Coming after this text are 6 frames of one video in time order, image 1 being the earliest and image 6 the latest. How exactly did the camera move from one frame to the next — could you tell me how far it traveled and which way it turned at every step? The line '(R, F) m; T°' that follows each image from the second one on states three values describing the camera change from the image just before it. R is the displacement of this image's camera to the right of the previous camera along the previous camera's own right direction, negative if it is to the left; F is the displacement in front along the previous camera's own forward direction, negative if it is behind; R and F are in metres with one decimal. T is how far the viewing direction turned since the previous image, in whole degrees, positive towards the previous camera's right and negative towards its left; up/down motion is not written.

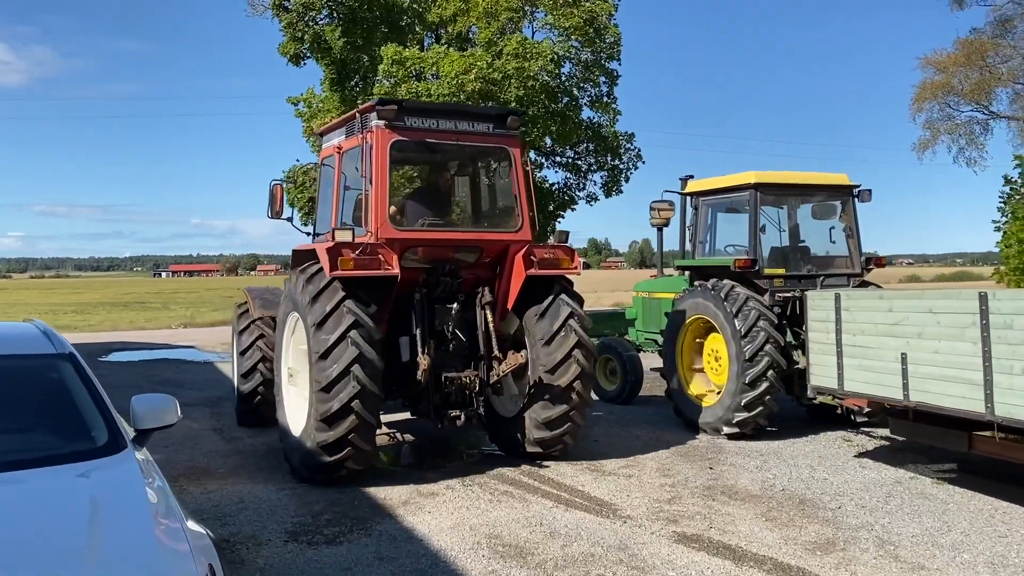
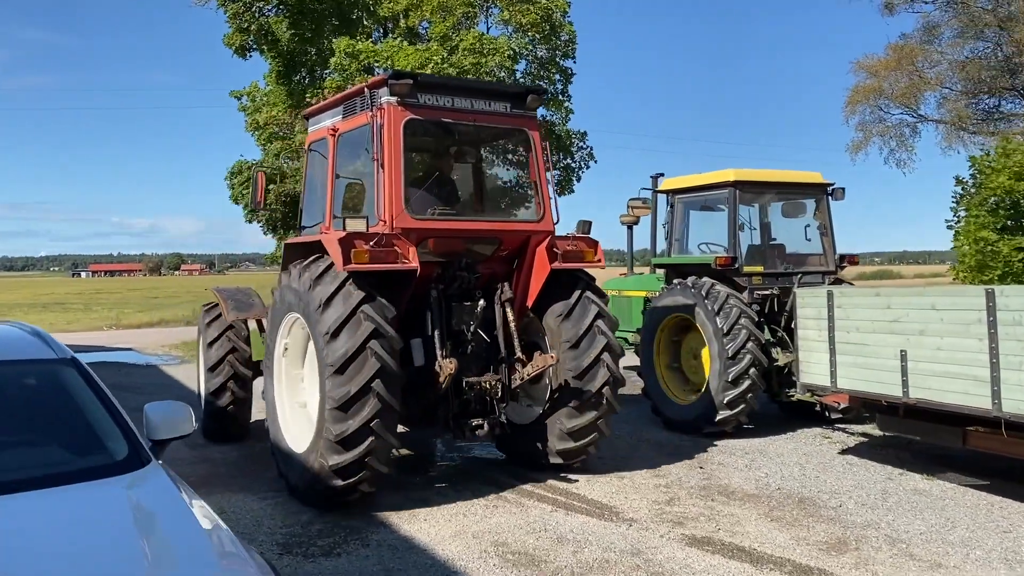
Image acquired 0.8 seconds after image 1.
(+1.5, -0.4) m; -14°
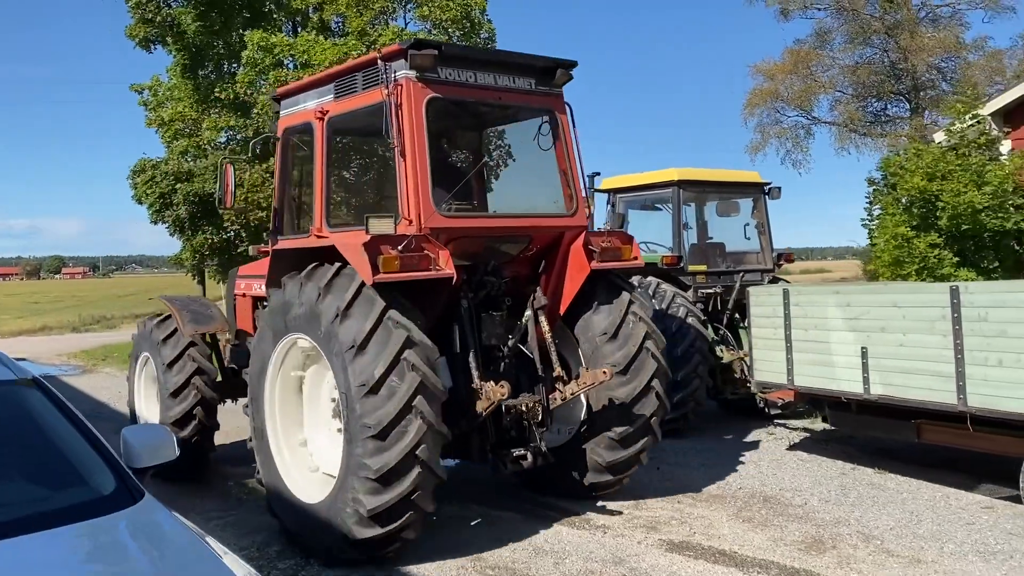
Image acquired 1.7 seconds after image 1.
(-0.4, +0.2) m; +7°
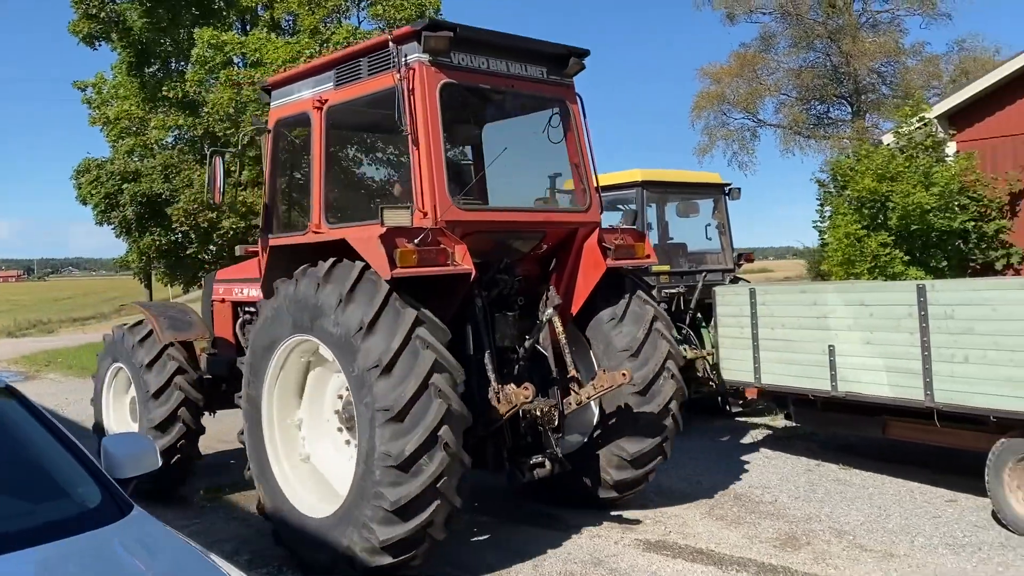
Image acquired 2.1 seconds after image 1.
(-0.2, 0.0) m; +3°
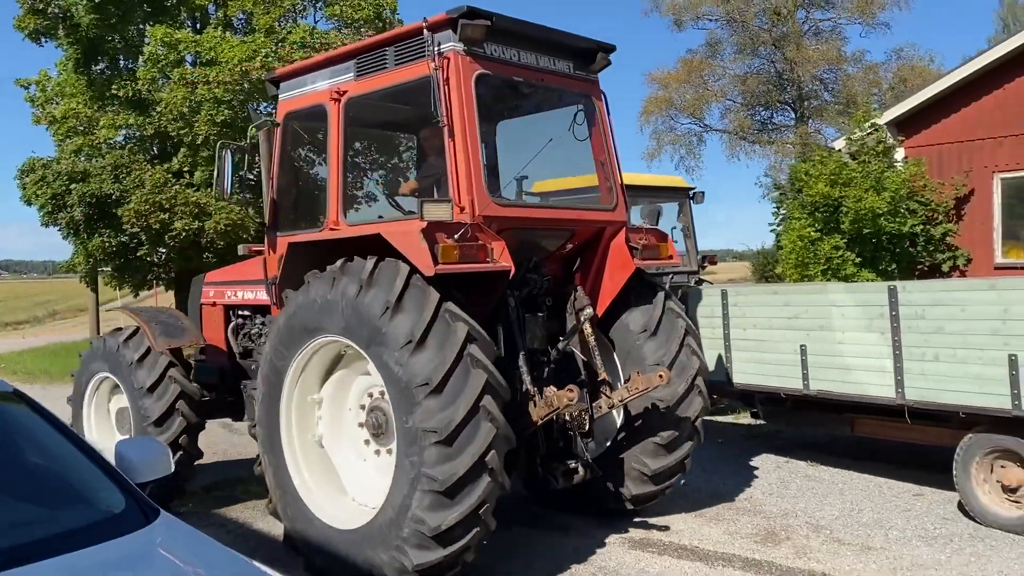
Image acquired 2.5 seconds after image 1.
(-0.2, 0.0) m; +4°
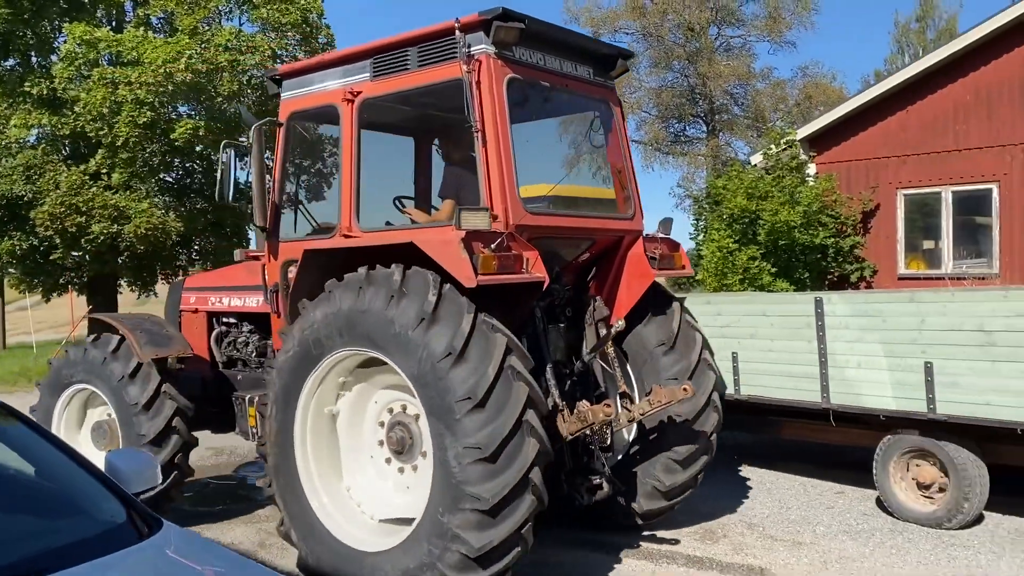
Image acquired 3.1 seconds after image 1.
(-0.2, -0.2) m; +6°
